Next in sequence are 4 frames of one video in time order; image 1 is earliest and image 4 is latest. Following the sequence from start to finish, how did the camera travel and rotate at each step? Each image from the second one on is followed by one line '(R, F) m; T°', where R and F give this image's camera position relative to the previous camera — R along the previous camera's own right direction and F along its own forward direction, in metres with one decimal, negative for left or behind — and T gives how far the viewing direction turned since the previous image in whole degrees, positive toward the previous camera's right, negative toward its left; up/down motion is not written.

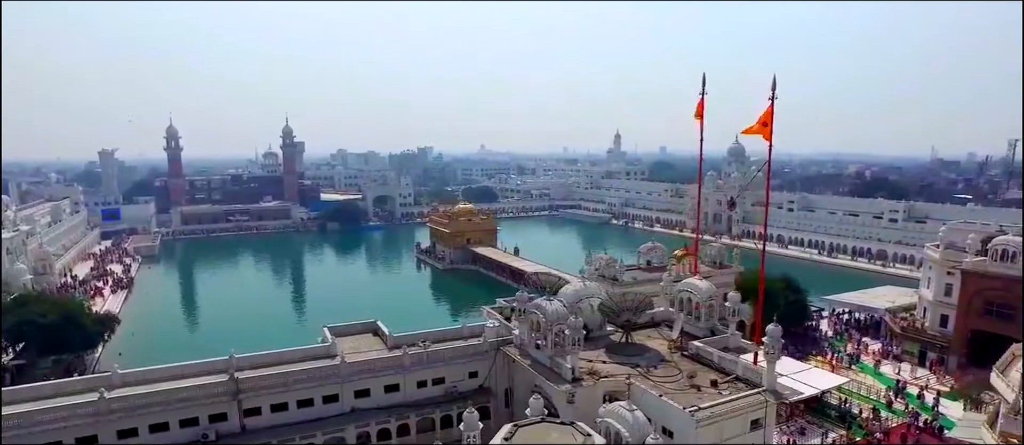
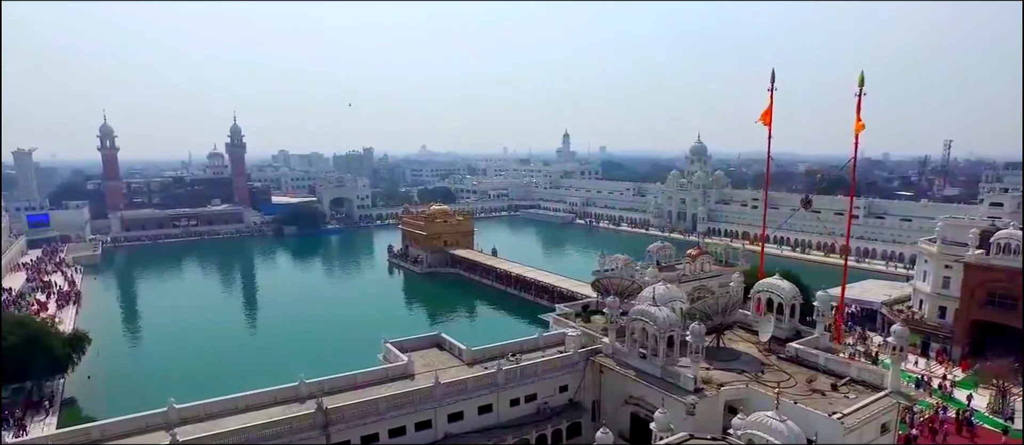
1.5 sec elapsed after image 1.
(-3.0, +1.0) m; +6°
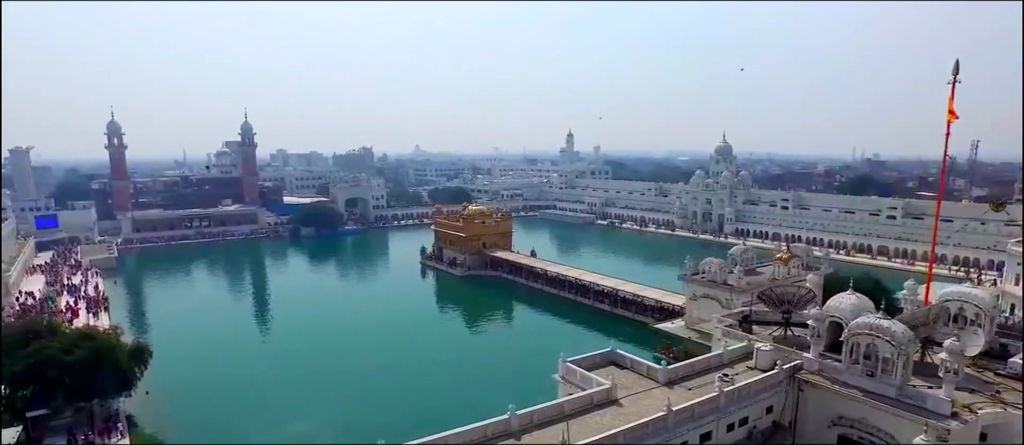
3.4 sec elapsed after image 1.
(-3.8, +1.2) m; +1°
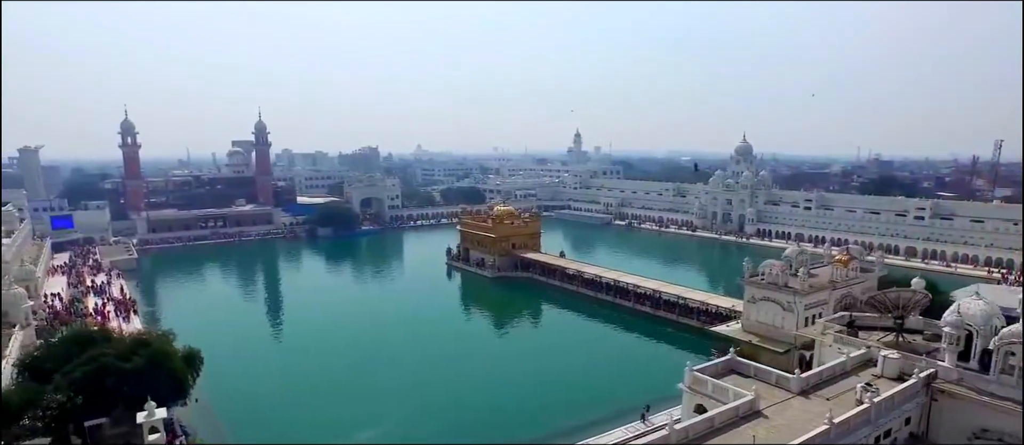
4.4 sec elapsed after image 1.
(-2.2, +0.5) m; 0°
